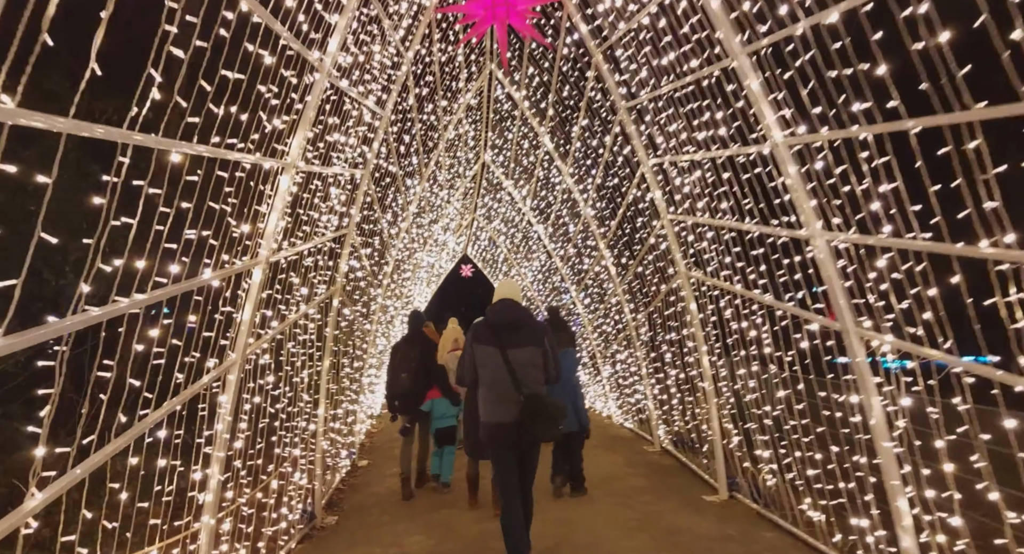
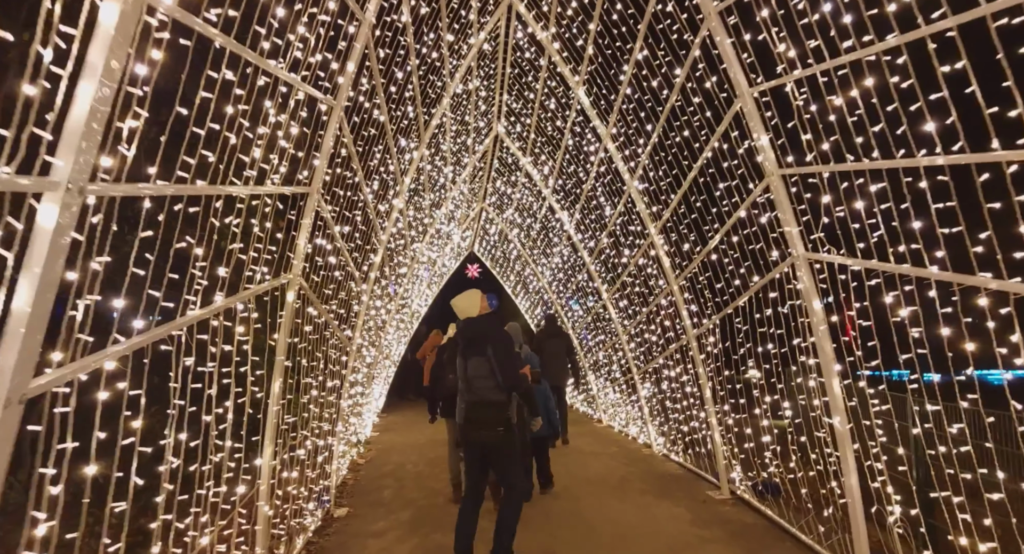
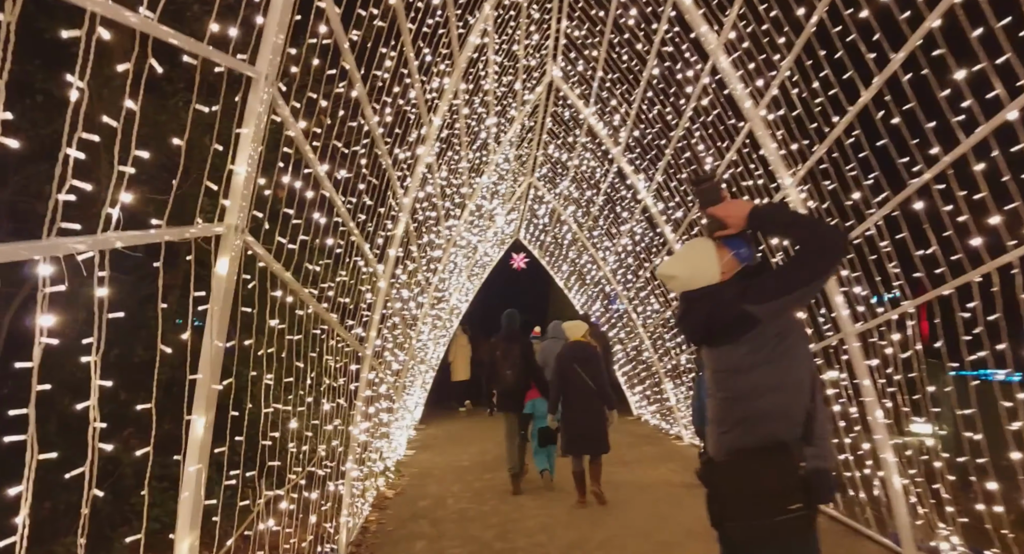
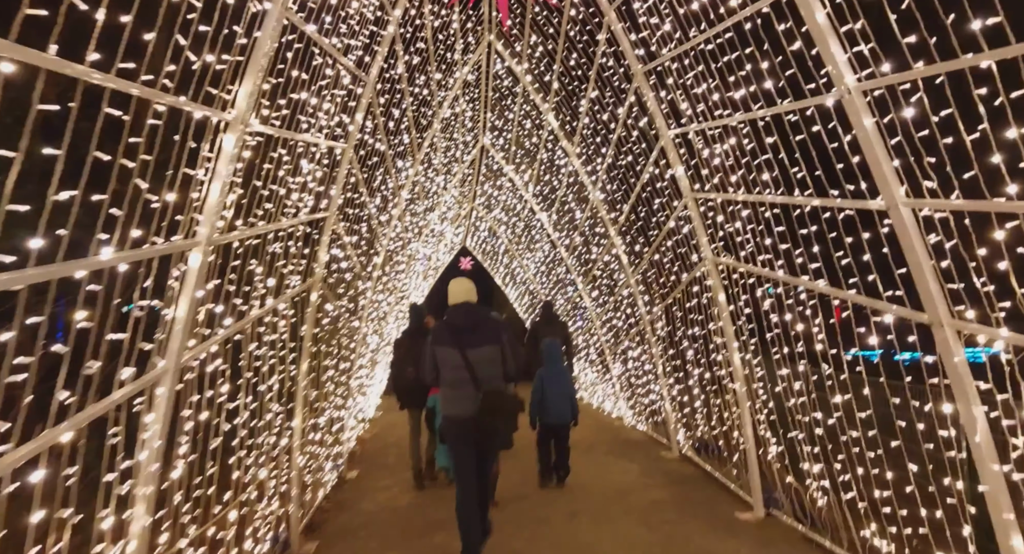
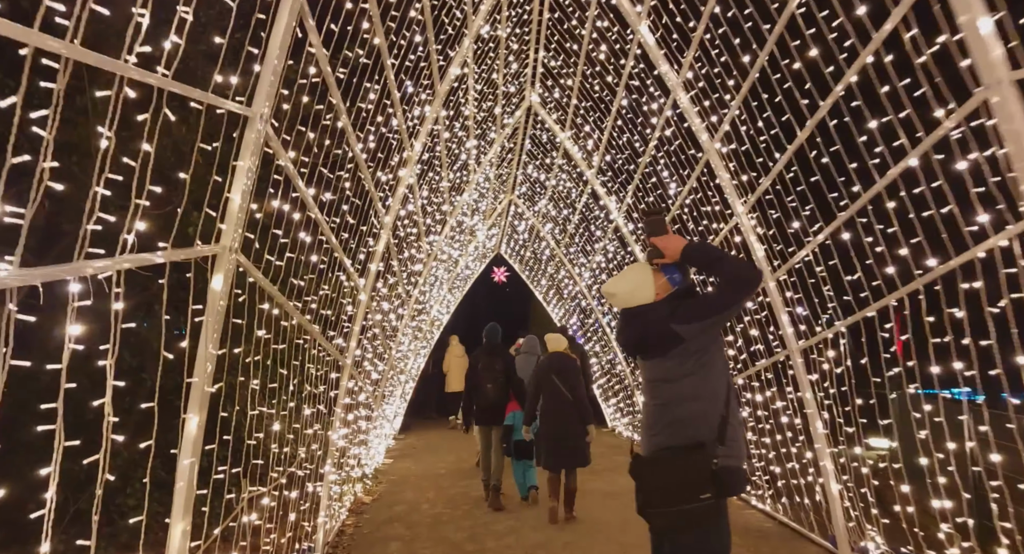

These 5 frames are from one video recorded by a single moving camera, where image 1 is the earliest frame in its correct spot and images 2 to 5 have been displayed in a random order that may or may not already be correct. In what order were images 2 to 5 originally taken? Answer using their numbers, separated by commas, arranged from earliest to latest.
4, 2, 5, 3
